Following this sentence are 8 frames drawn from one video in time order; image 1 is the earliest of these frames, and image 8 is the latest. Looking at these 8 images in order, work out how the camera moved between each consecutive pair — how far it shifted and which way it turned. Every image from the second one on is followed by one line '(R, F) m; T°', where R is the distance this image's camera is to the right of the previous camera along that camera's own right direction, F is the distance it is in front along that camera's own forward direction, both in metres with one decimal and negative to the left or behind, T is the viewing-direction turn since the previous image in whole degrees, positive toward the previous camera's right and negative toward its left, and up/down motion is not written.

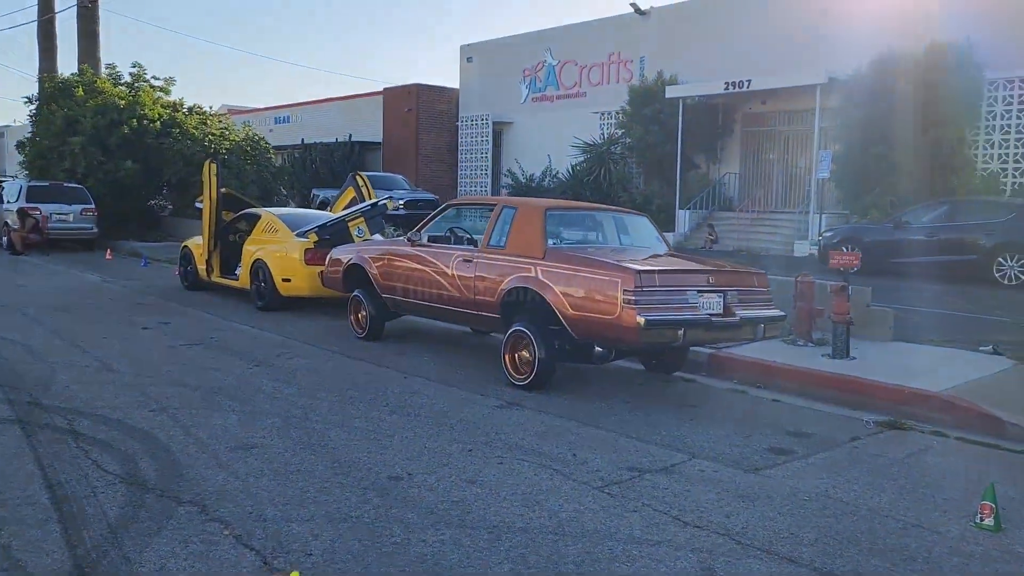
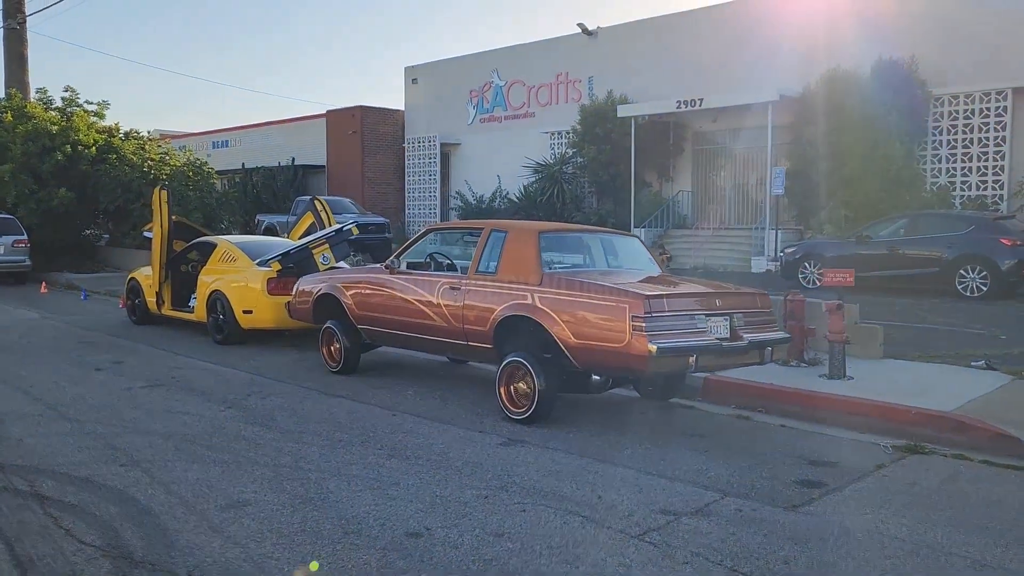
(-0.4, +0.4) m; +4°
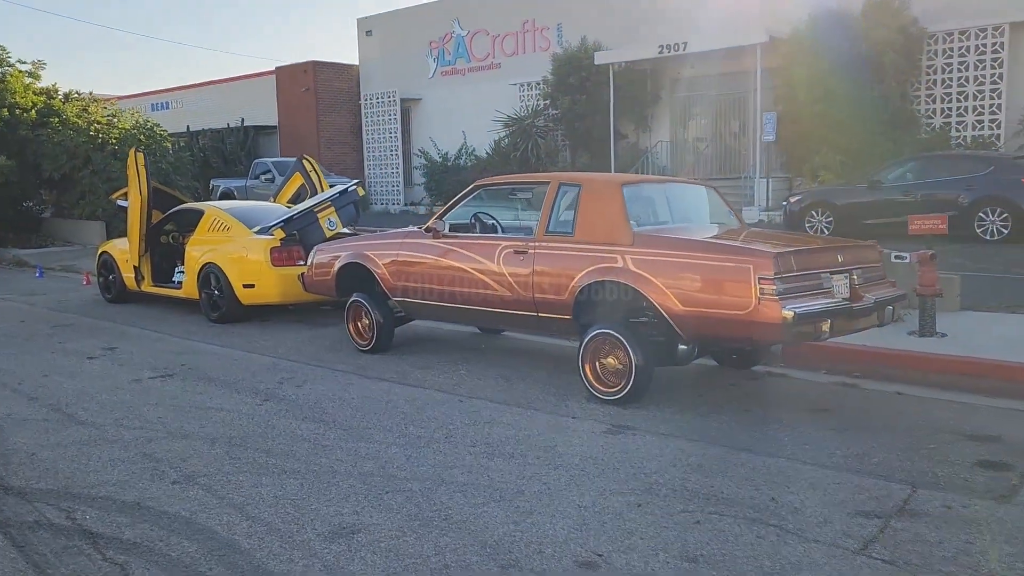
(-1.0, +1.0) m; +4°
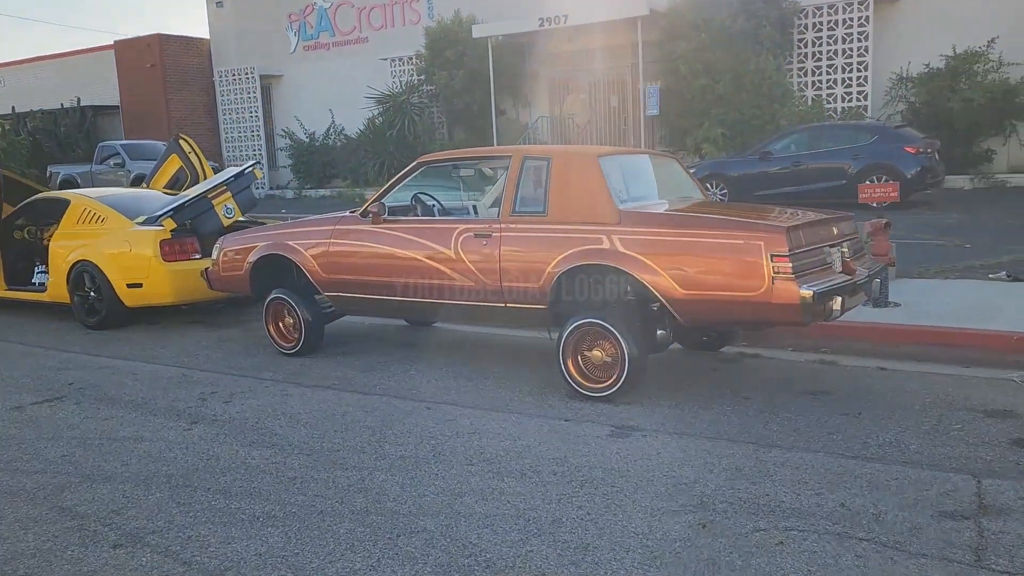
(-0.7, +0.8) m; +10°
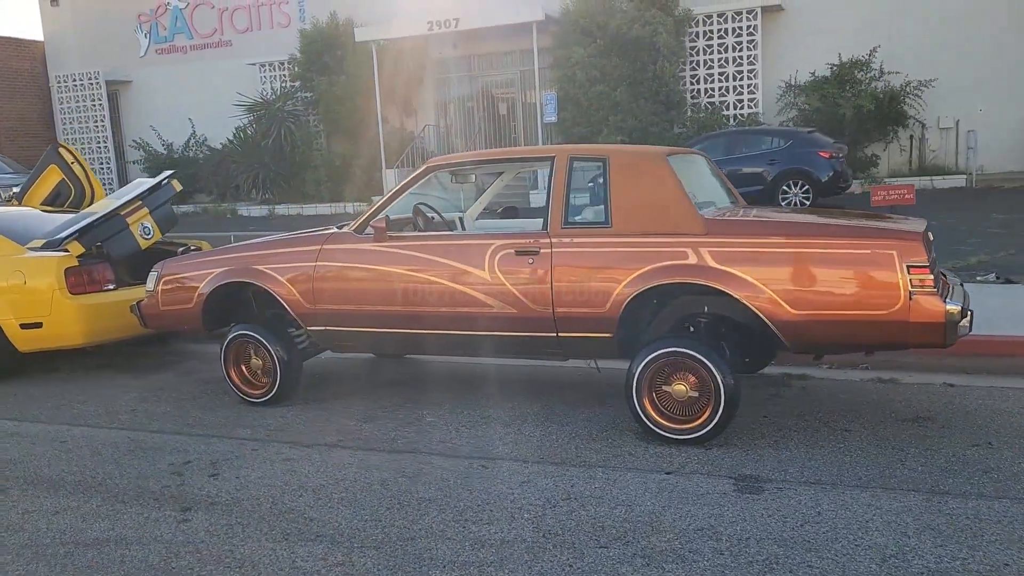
(-1.2, +1.1) m; +10°
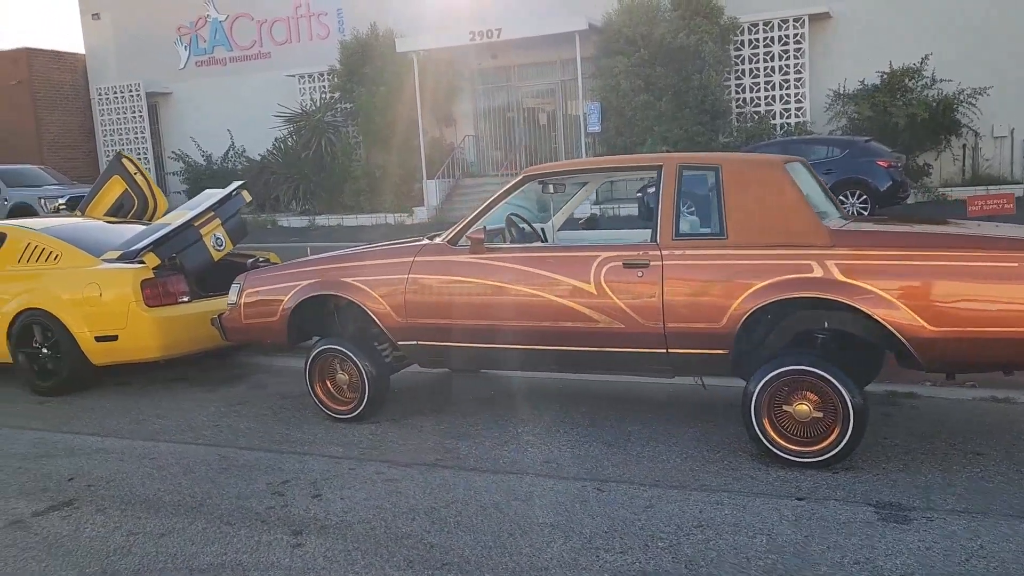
(-0.5, +0.2) m; -2°
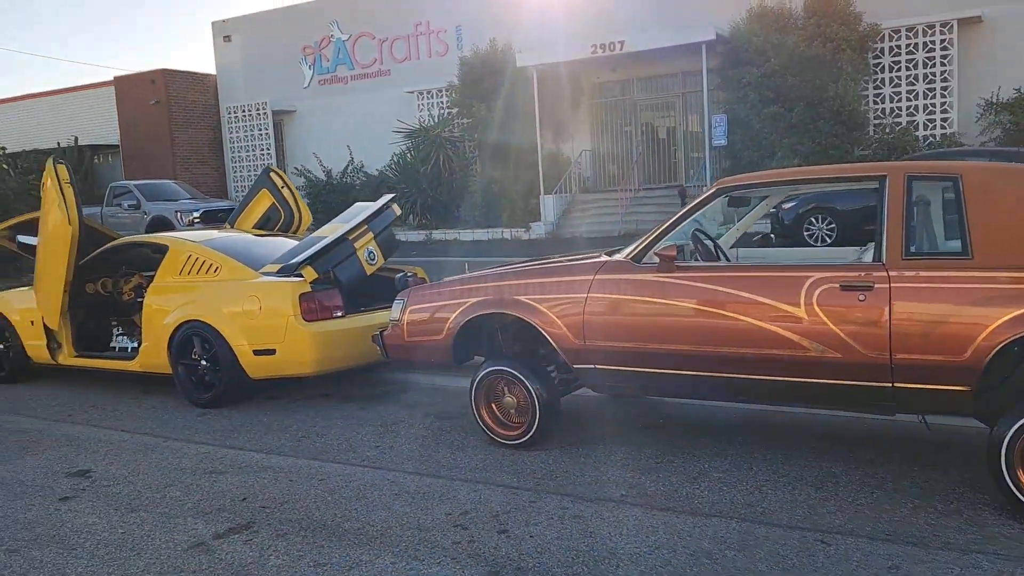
(-0.6, +0.3) m; -7°
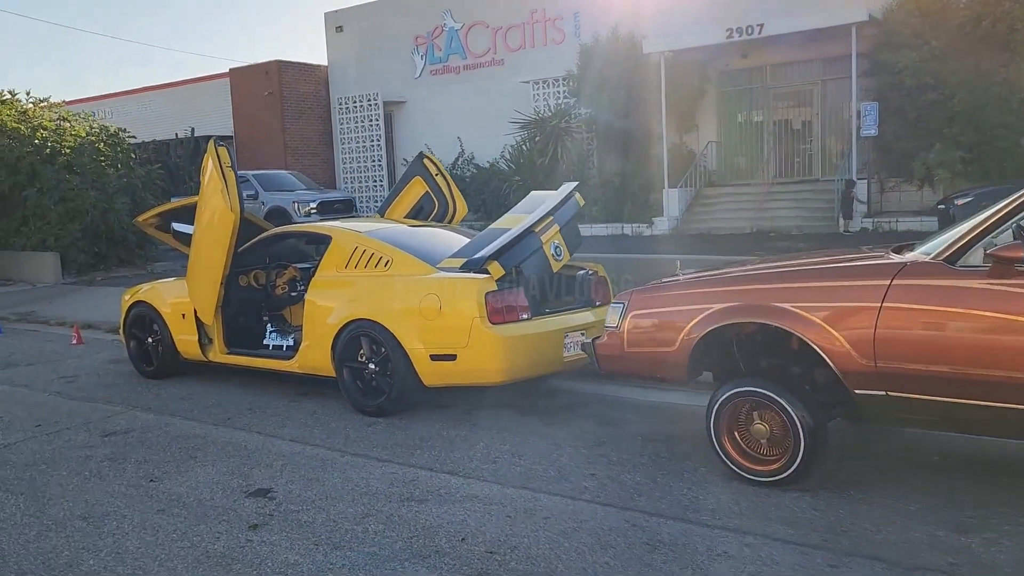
(-1.0, +0.9) m; -6°
